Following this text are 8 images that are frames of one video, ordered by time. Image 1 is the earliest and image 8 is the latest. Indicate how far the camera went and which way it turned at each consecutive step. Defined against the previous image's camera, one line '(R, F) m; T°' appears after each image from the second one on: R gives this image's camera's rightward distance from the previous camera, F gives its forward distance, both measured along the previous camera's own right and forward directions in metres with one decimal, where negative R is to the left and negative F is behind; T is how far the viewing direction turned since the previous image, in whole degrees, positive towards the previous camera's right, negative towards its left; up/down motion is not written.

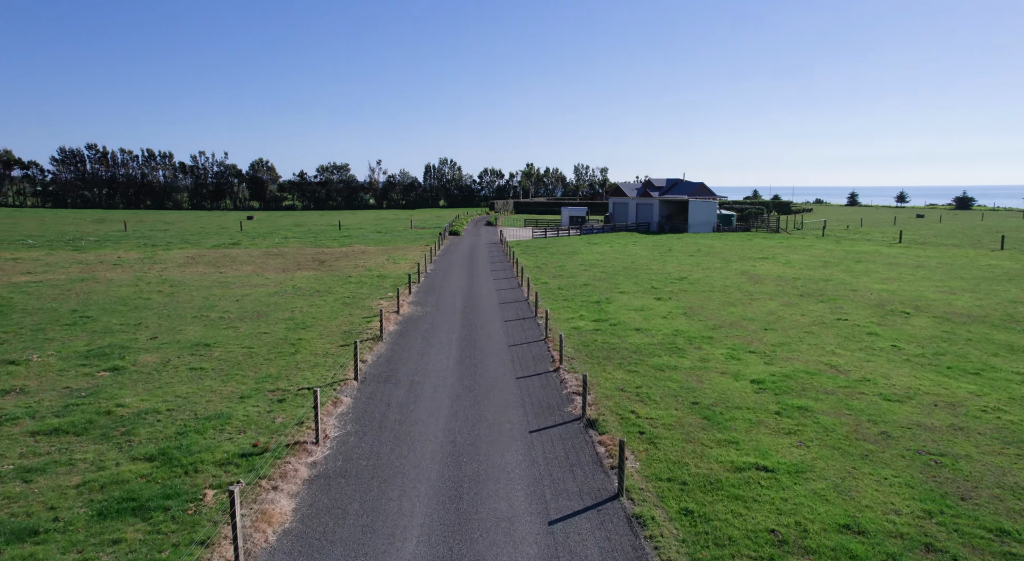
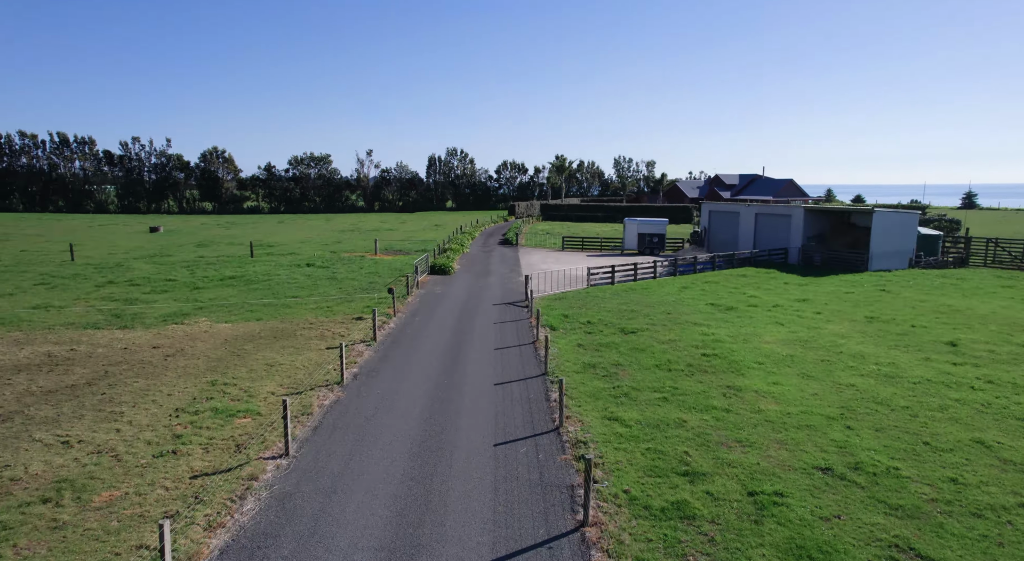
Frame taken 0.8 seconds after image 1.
(-0.6, +29.0) m; -2°
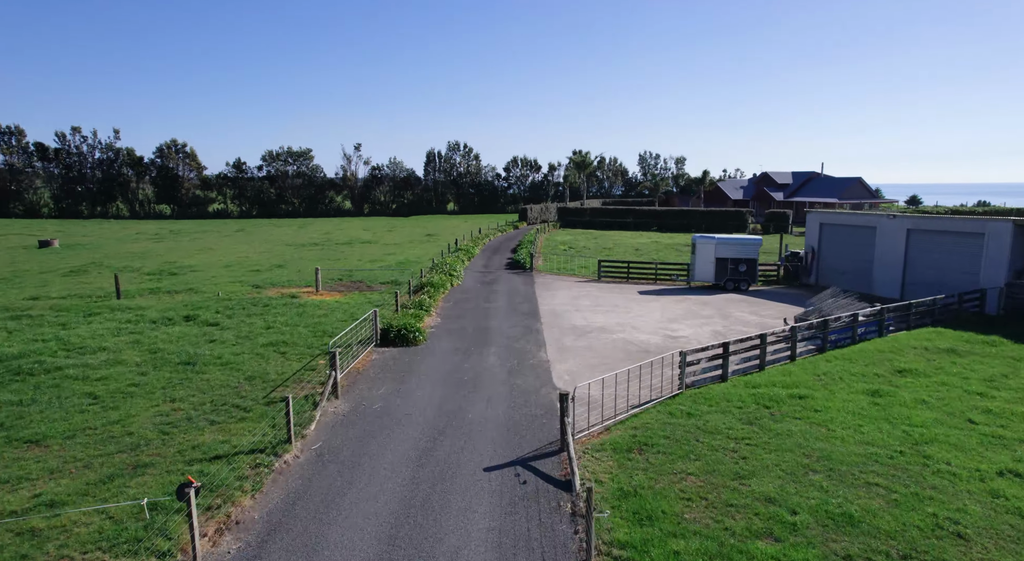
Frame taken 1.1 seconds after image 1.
(-0.1, +15.4) m; -1°
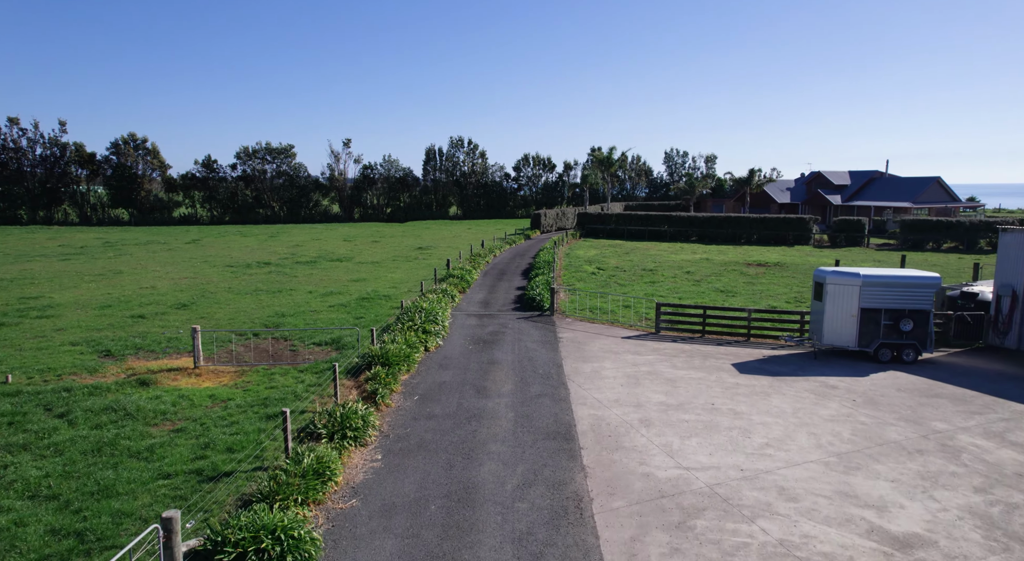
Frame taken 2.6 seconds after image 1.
(-0.1, +12.1) m; -1°
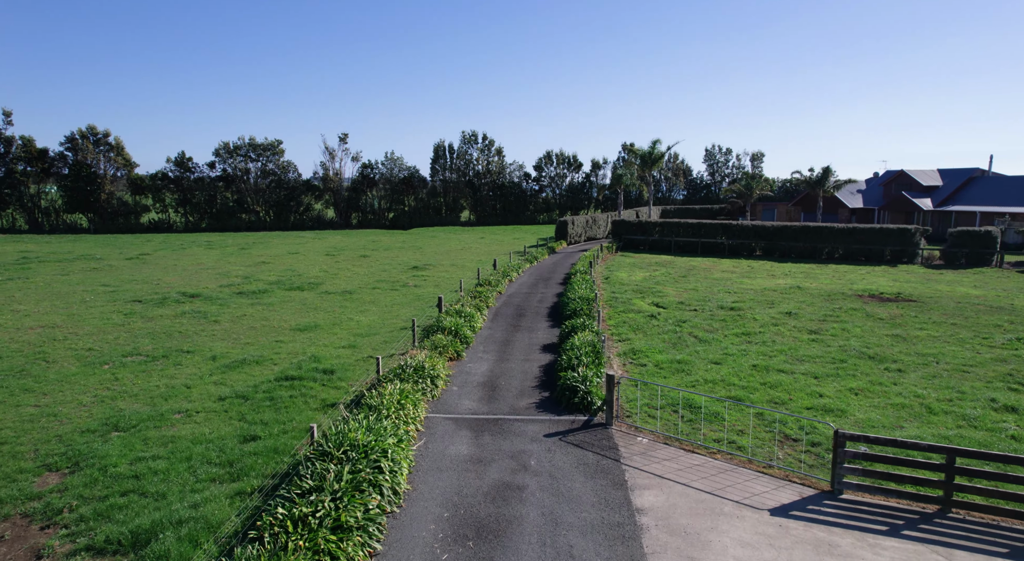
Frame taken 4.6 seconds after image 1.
(-0.1, +11.8) m; -2°
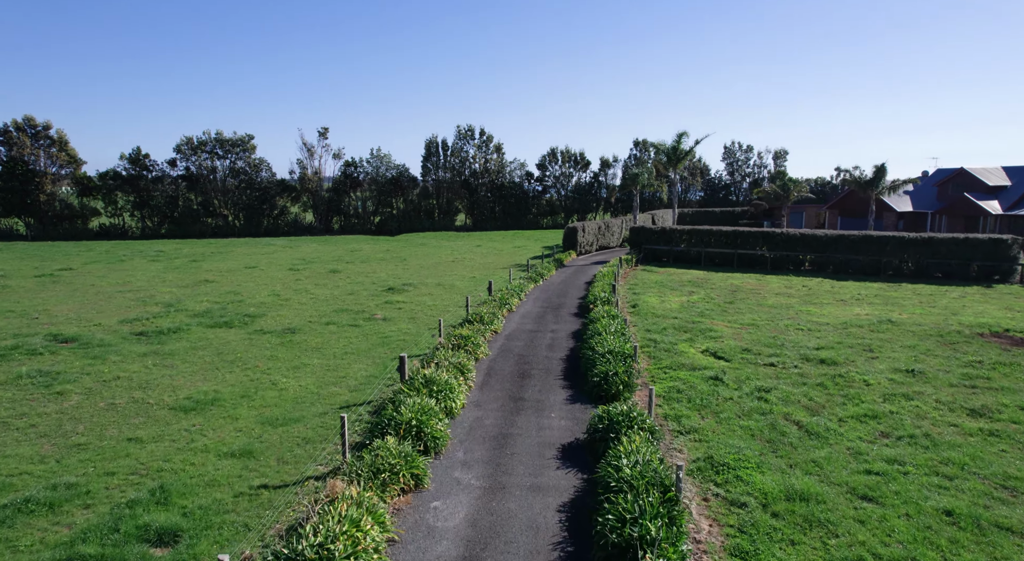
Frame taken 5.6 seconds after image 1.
(0.0, +8.4) m; 0°
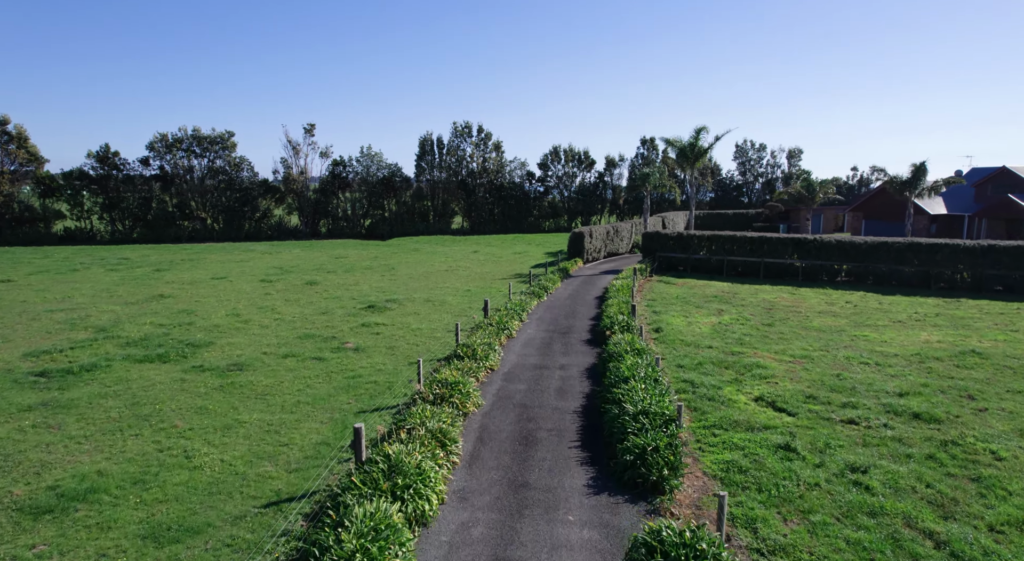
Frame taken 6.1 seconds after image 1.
(0.0, +4.8) m; 0°
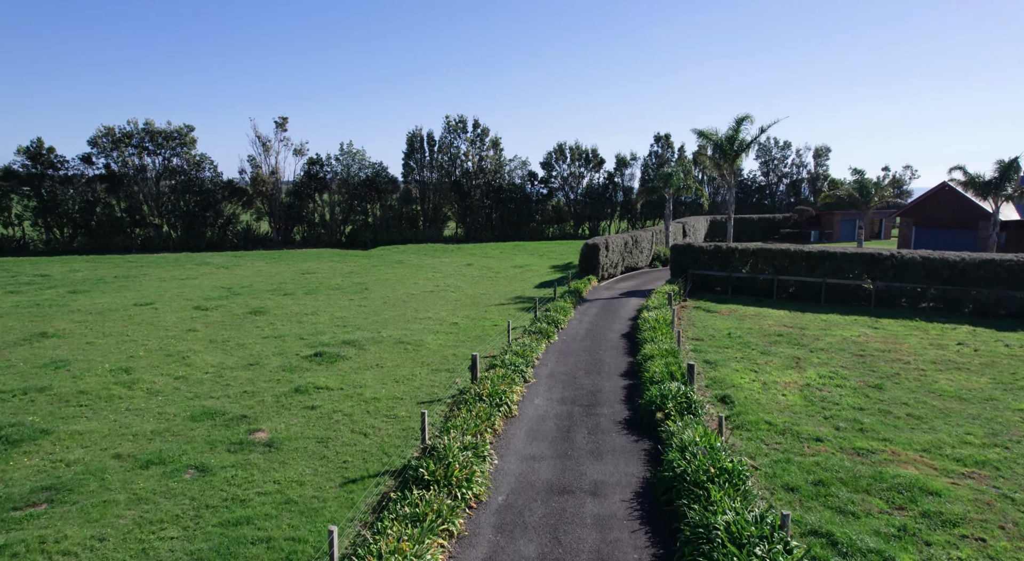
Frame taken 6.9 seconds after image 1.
(0.0, +8.1) m; 0°
